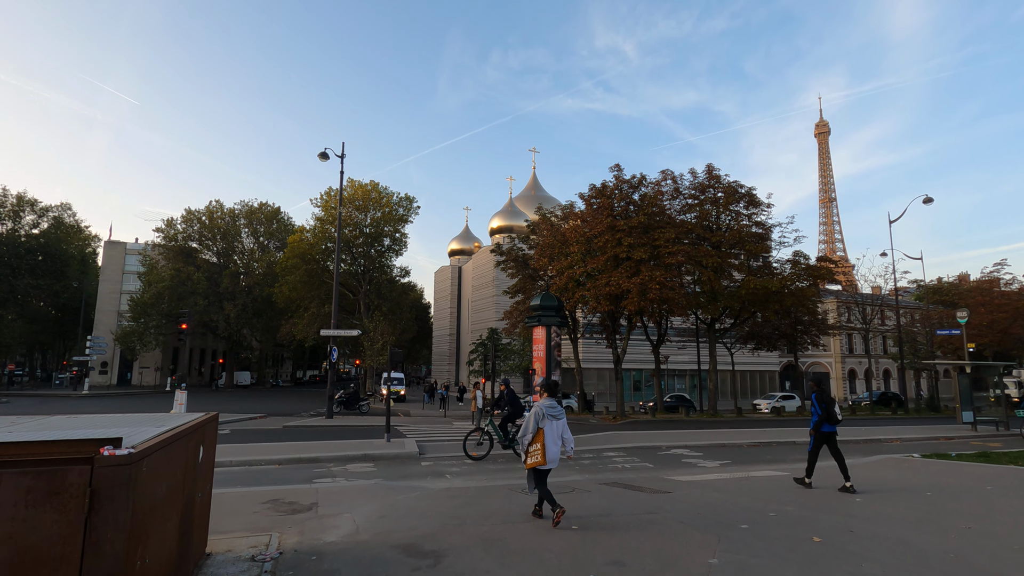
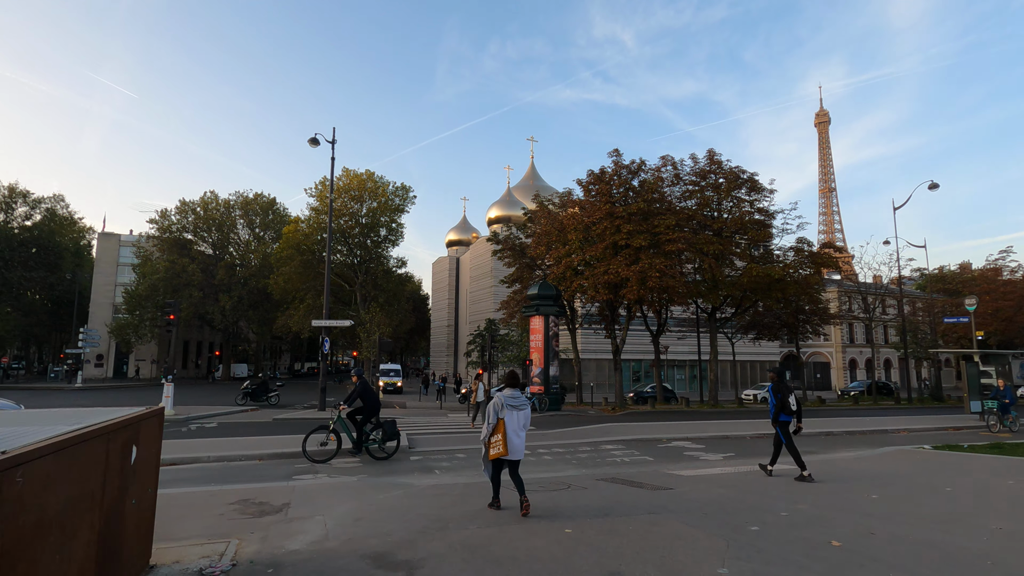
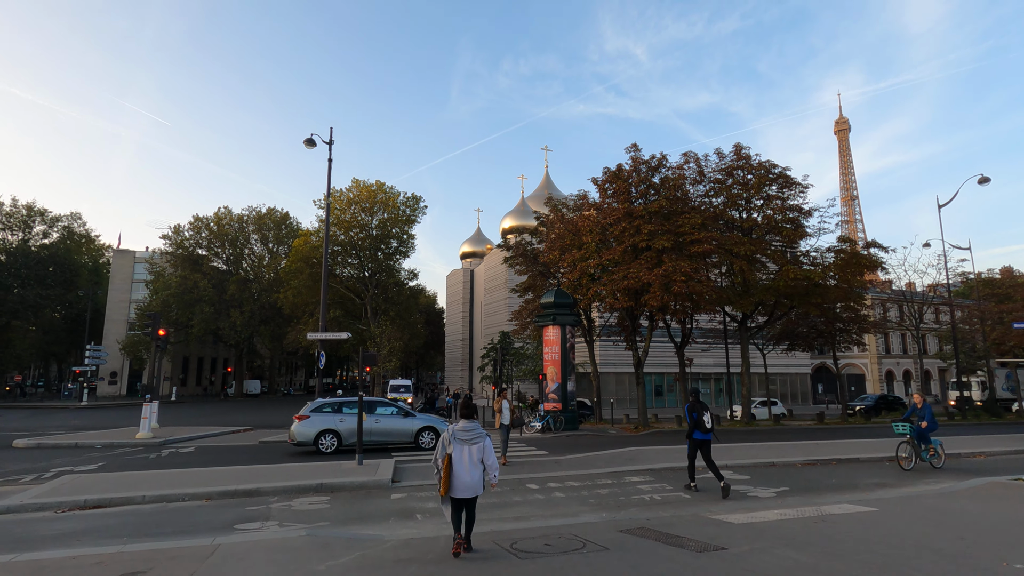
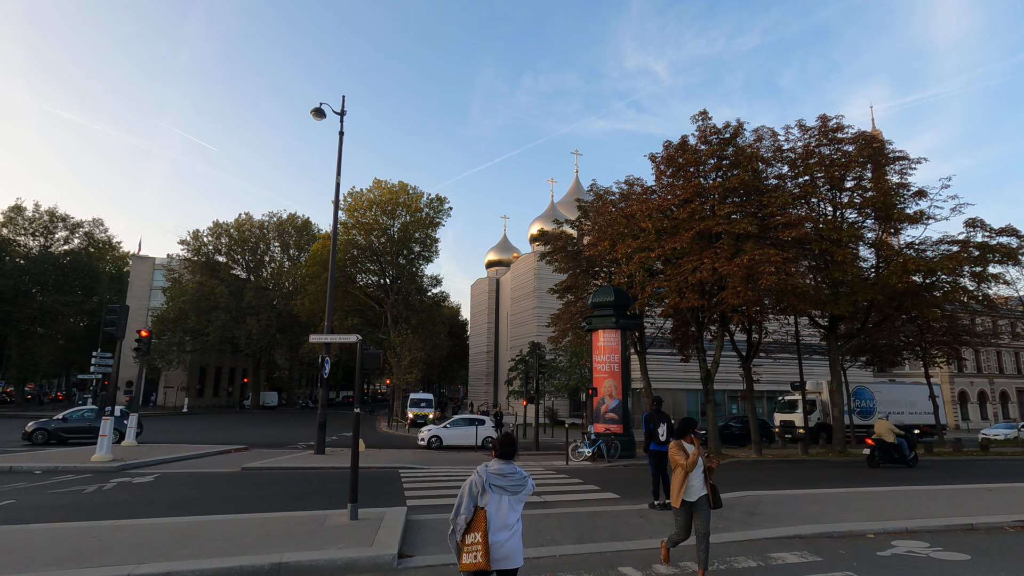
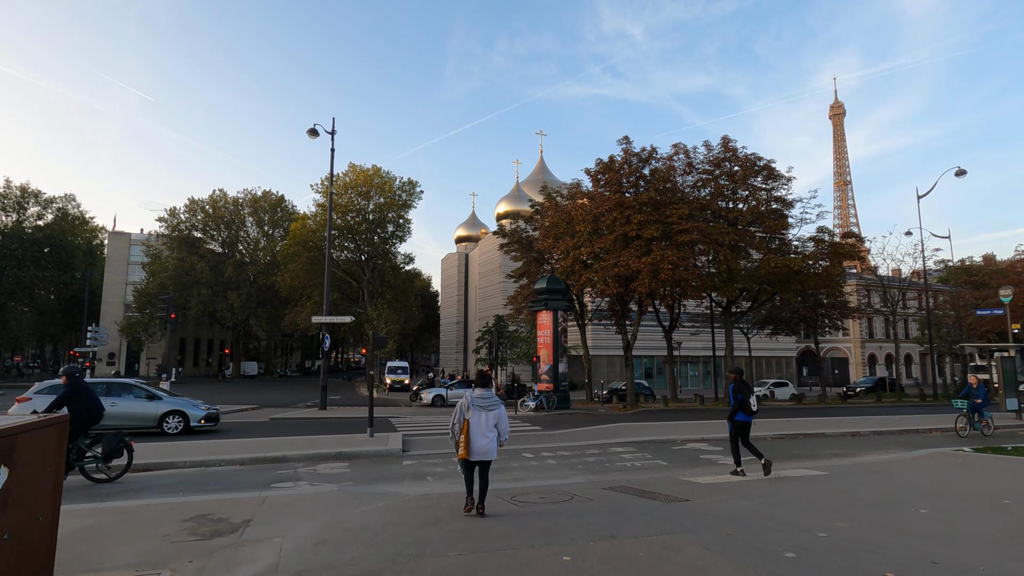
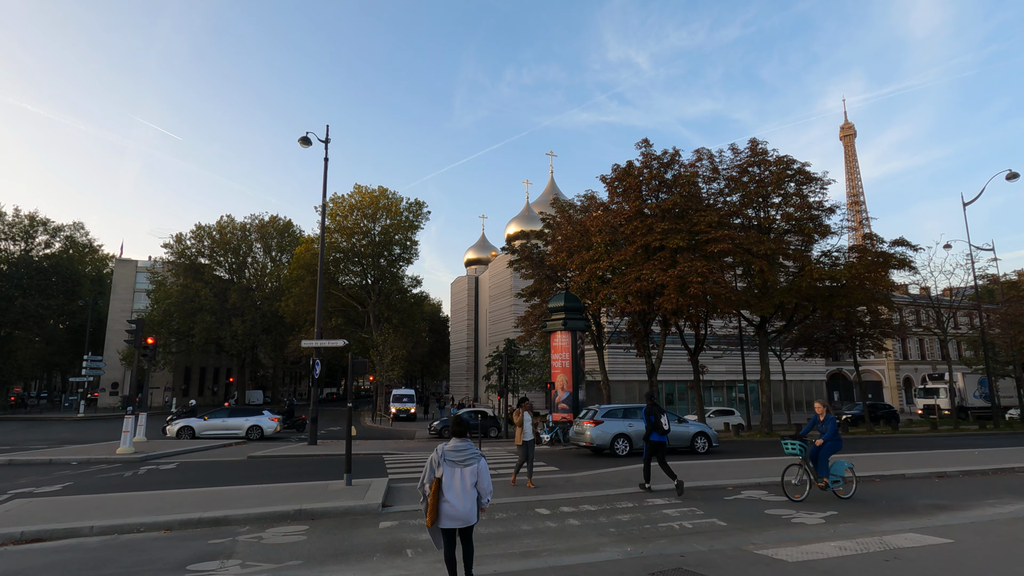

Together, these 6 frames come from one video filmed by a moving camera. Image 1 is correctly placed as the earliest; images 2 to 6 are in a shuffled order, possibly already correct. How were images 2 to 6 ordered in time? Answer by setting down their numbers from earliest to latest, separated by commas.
2, 5, 3, 6, 4
